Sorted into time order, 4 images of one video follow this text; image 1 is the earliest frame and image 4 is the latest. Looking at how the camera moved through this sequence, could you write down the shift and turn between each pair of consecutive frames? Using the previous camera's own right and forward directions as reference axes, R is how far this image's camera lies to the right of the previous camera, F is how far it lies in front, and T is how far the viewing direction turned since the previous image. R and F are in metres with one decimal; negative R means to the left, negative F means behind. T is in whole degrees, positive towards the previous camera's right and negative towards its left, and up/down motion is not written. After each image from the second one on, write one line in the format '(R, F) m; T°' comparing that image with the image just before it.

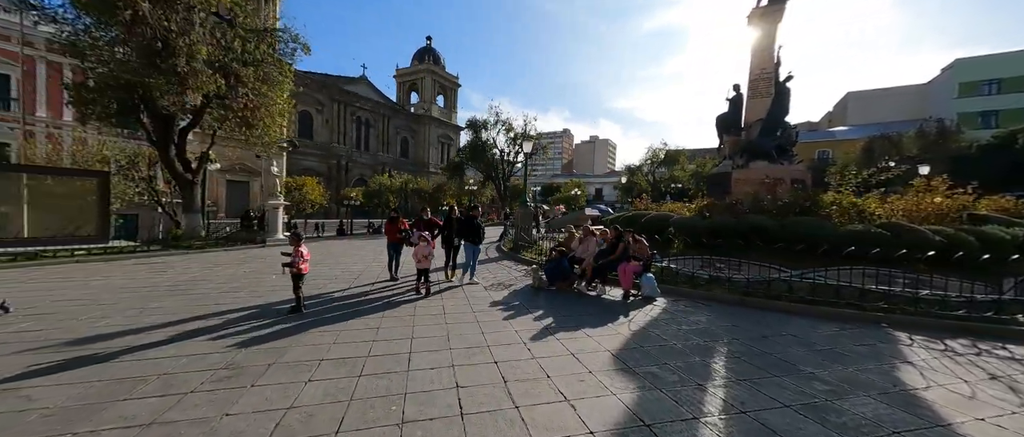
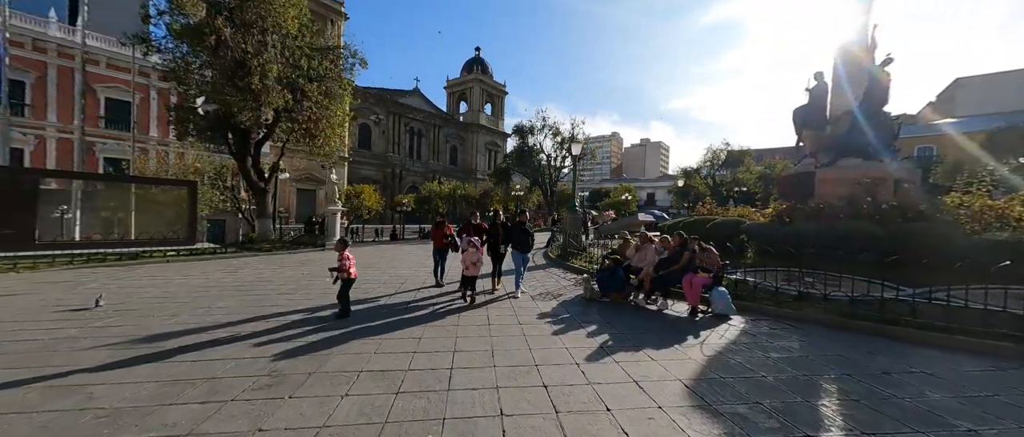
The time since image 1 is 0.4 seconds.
(0.0, +0.3) m; -7°
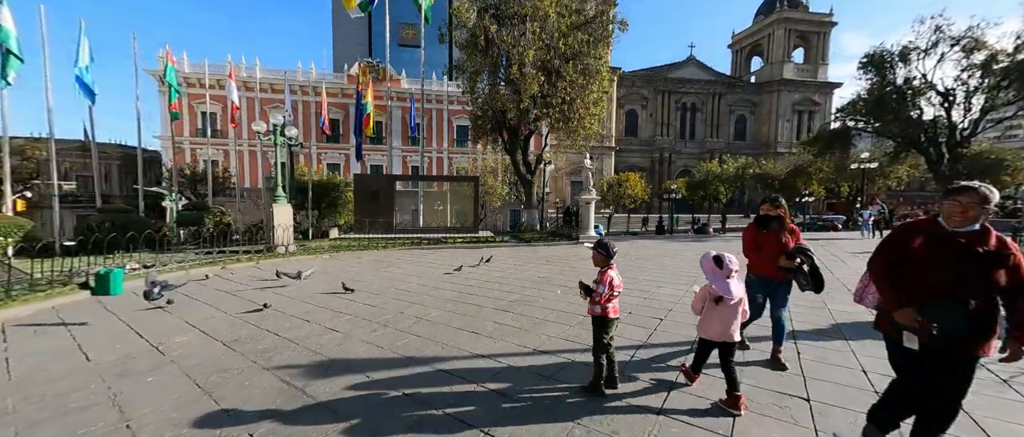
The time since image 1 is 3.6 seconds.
(-0.7, +2.6) m; -40°
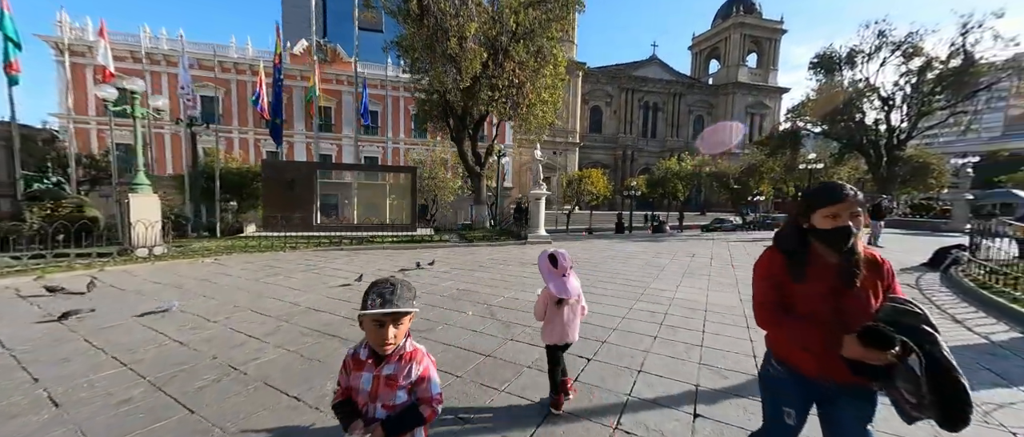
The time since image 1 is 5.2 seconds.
(+0.8, +1.3) m; +5°
